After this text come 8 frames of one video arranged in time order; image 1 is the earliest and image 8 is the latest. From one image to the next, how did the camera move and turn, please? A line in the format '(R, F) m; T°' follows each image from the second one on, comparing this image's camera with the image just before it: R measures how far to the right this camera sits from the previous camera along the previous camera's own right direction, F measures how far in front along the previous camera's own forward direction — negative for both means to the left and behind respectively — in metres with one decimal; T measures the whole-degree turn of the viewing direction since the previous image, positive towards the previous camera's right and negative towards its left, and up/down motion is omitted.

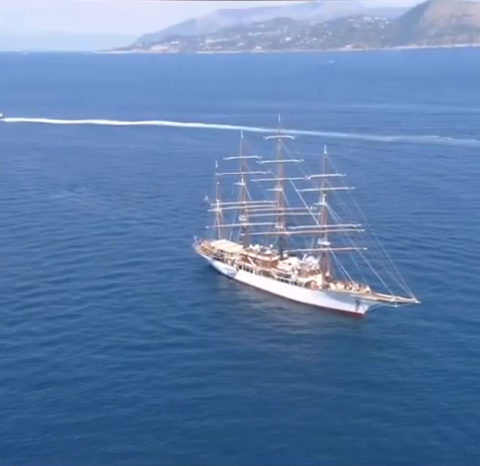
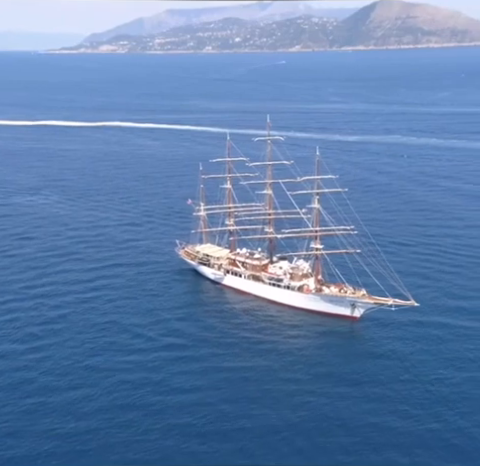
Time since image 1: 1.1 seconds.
(-4.2, +1.1) m; +4°
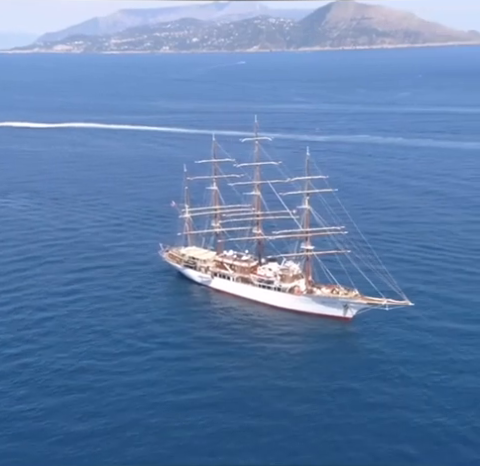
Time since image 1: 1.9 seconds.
(-3.2, +0.7) m; +4°
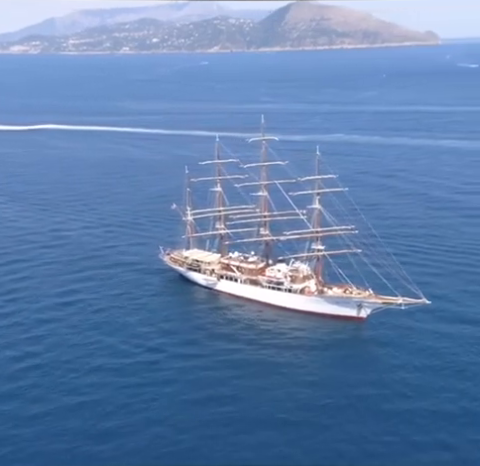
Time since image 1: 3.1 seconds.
(-4.9, +0.8) m; +4°
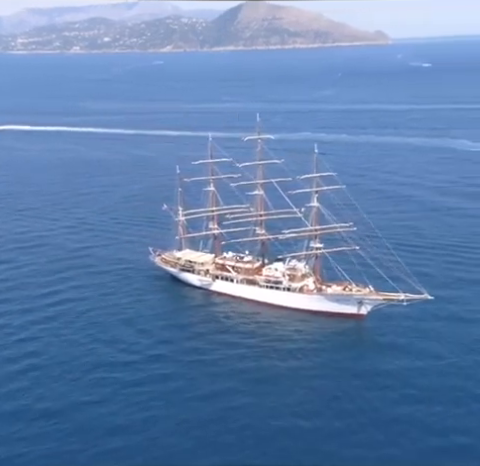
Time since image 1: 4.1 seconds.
(-4.5, +0.4) m; +4°
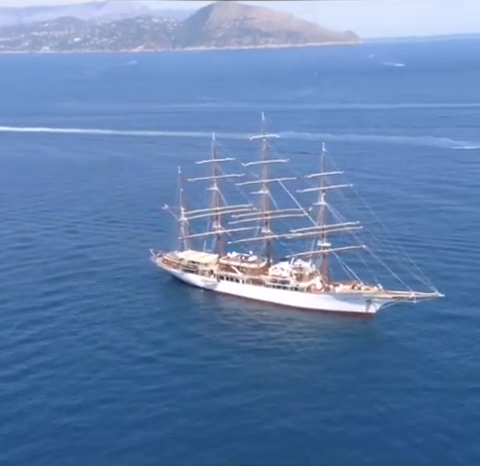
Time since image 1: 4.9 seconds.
(-3.5, +0.5) m; +3°
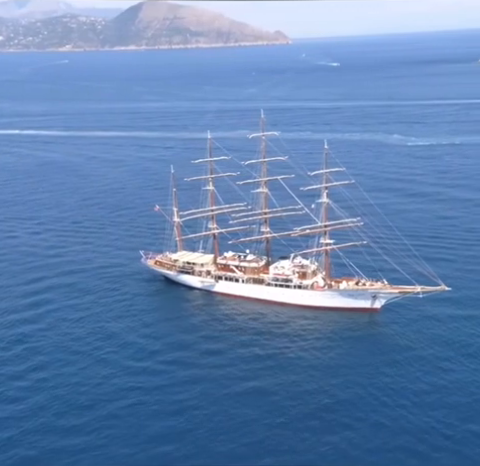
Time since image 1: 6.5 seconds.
(-7.1, +1.1) m; +7°
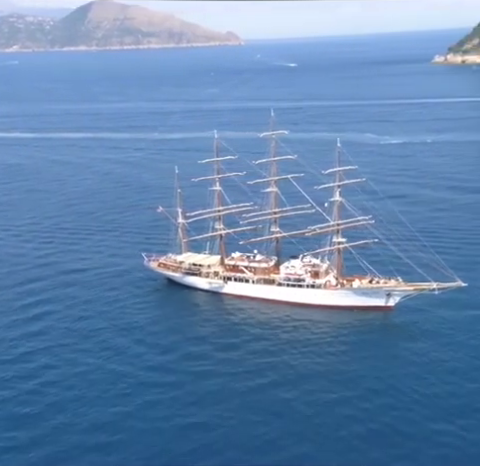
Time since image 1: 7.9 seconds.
(-6.0, +1.2) m; +5°
